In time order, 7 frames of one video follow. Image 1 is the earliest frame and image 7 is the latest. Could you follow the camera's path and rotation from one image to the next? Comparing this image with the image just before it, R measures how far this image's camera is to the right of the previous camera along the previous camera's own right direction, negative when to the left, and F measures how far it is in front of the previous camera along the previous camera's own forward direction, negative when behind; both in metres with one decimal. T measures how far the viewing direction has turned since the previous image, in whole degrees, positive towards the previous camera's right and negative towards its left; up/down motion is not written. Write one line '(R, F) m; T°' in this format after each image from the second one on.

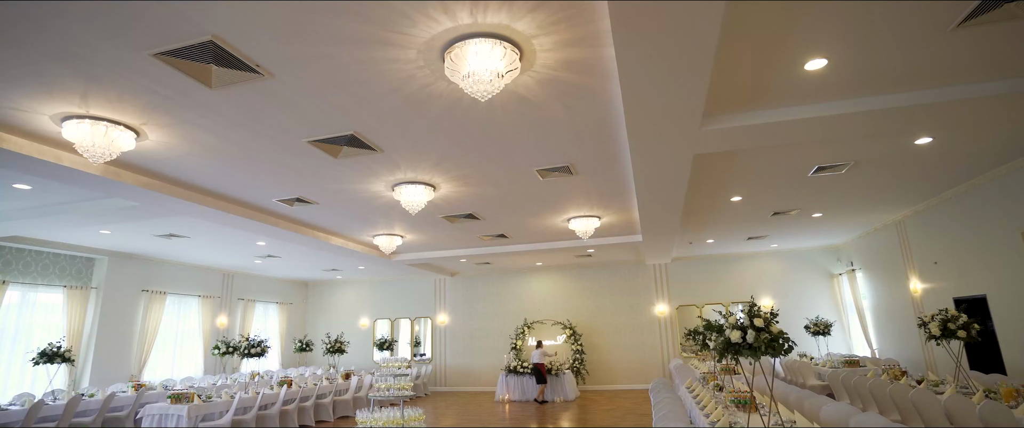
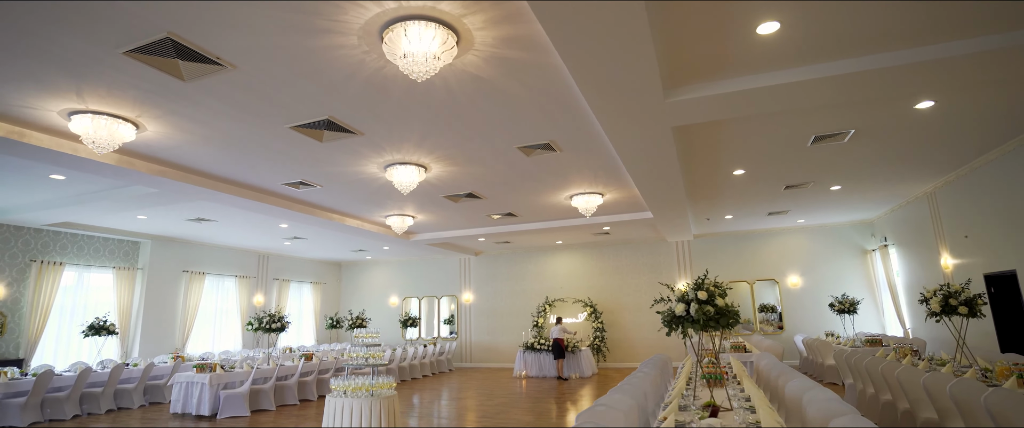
(+0.7, -0.1) m; -6°
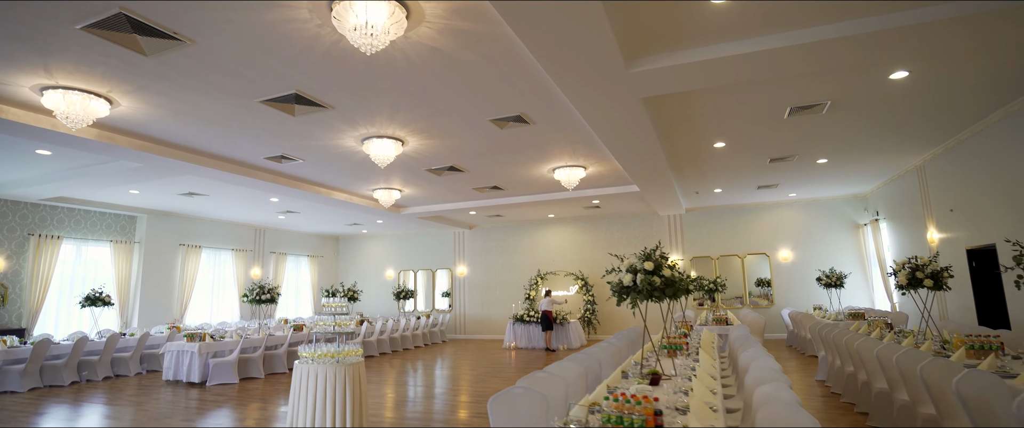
(+0.4, 0.0) m; -1°
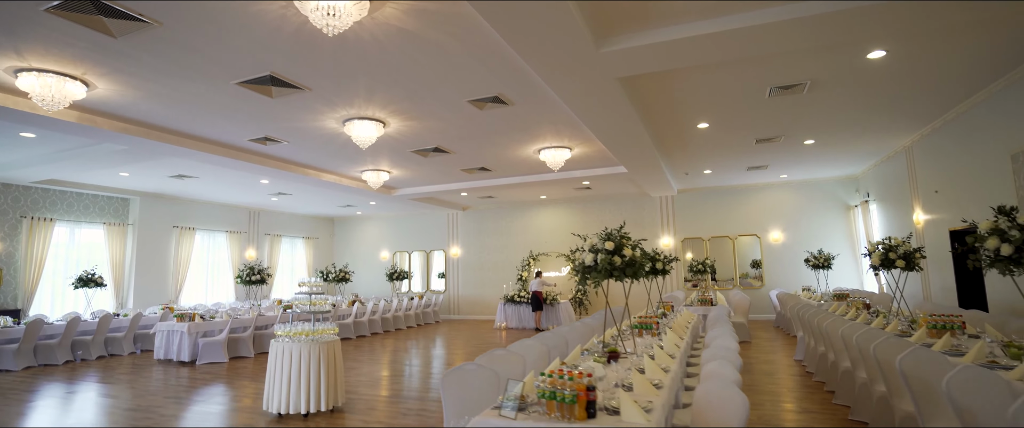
(+0.3, 0.0) m; 0°
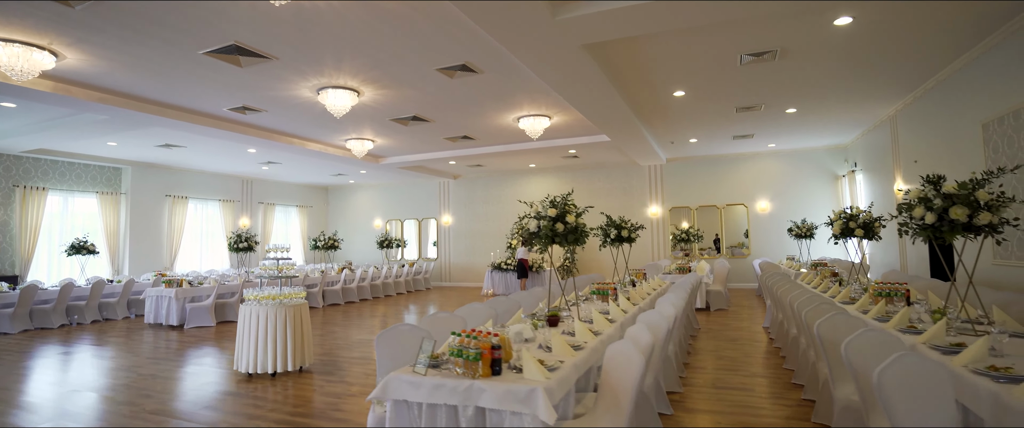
(+0.4, -0.1) m; -1°
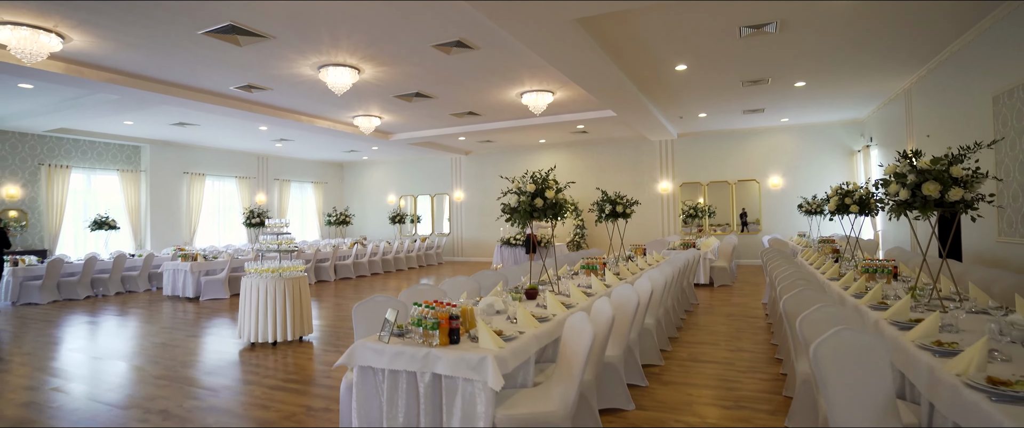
(+0.3, -0.1) m; -2°
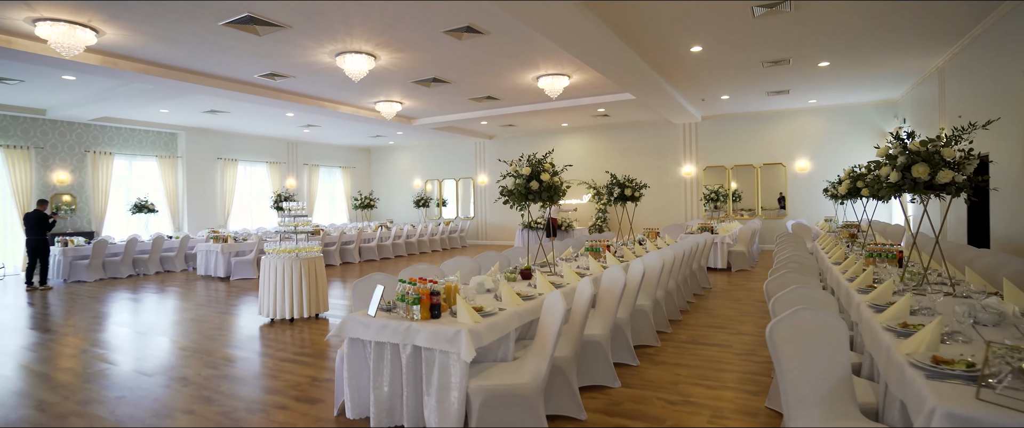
(+0.3, -0.1) m; -4°
